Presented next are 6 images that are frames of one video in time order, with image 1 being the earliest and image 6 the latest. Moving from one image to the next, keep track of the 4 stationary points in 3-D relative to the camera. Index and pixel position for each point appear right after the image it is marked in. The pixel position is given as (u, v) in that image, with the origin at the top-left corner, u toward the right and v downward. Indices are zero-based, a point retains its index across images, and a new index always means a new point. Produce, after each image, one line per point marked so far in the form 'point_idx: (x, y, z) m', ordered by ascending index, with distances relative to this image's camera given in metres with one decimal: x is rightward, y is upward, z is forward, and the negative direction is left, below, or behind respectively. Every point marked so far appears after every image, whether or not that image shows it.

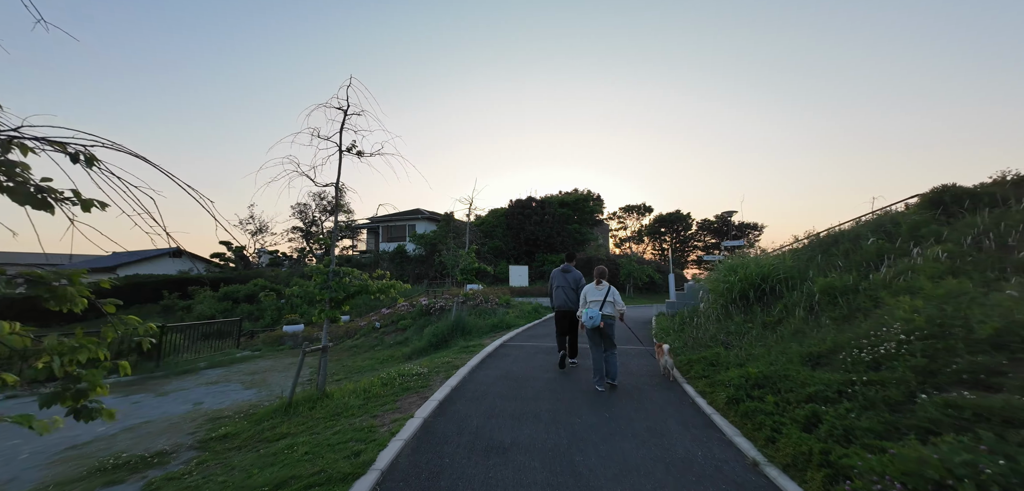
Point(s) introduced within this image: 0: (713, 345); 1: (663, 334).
0: (+3.2, -1.6, +6.7) m
1: (+3.2, -1.9, +8.7) m
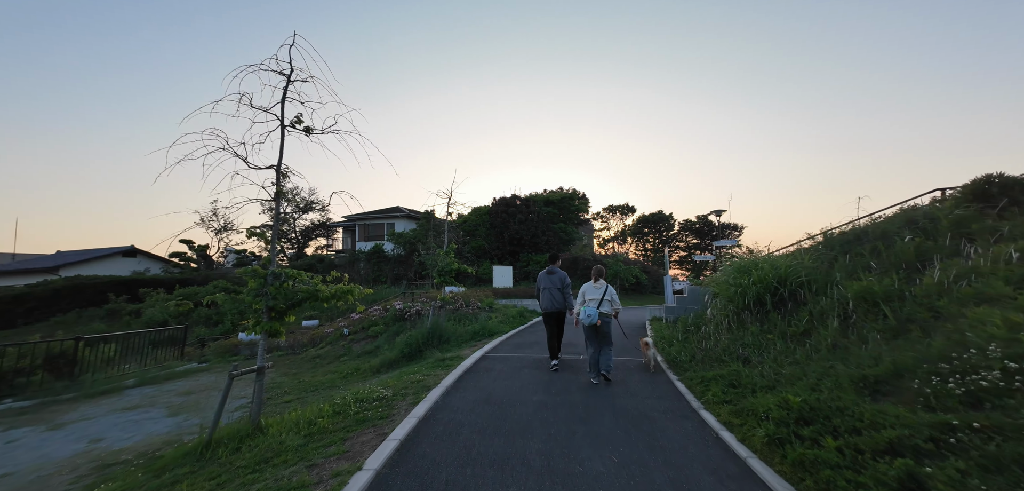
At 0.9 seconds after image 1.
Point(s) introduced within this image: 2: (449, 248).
0: (+2.9, -1.6, +5.7) m
1: (+2.8, -1.8, +7.7) m
2: (-1.9, -0.1, +12.3) m
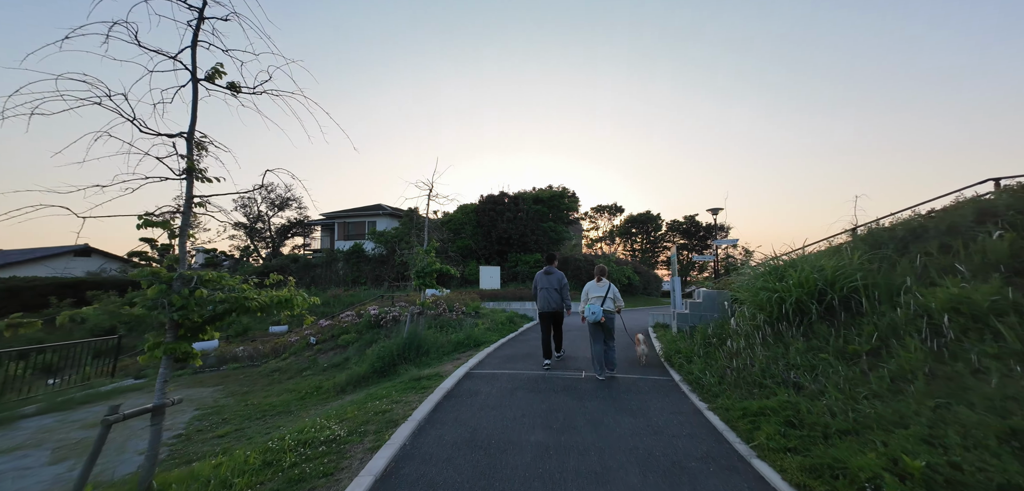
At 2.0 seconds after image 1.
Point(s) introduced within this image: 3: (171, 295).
0: (+2.8, -1.5, +4.6) m
1: (+2.7, -1.8, +6.5) m
2: (-2.2, 0.0, +11.0) m
3: (-3.1, -0.5, +4.0) m
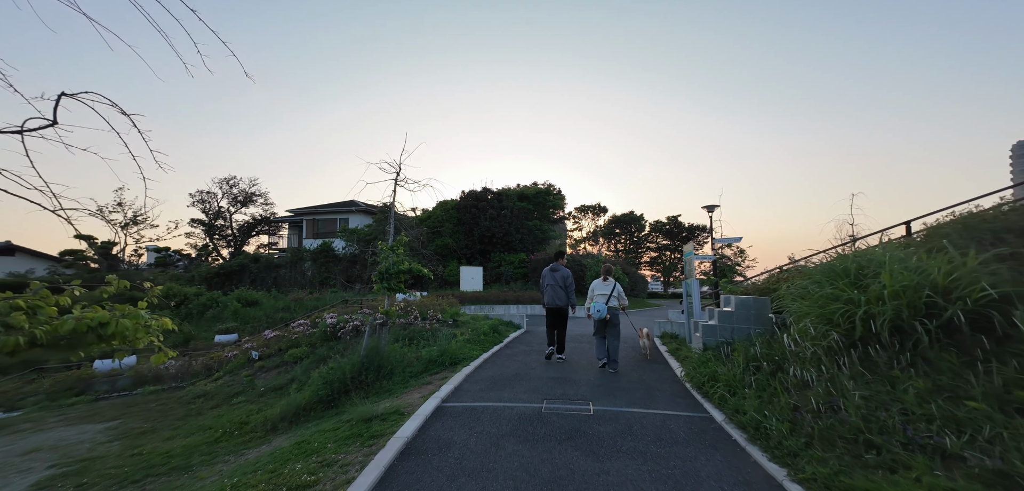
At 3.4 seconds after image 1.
0: (+2.7, -1.4, +3.0) m
1: (+2.5, -1.7, +4.9) m
2: (-2.5, +0.1, +9.2) m
3: (-3.2, -0.4, +2.1) m
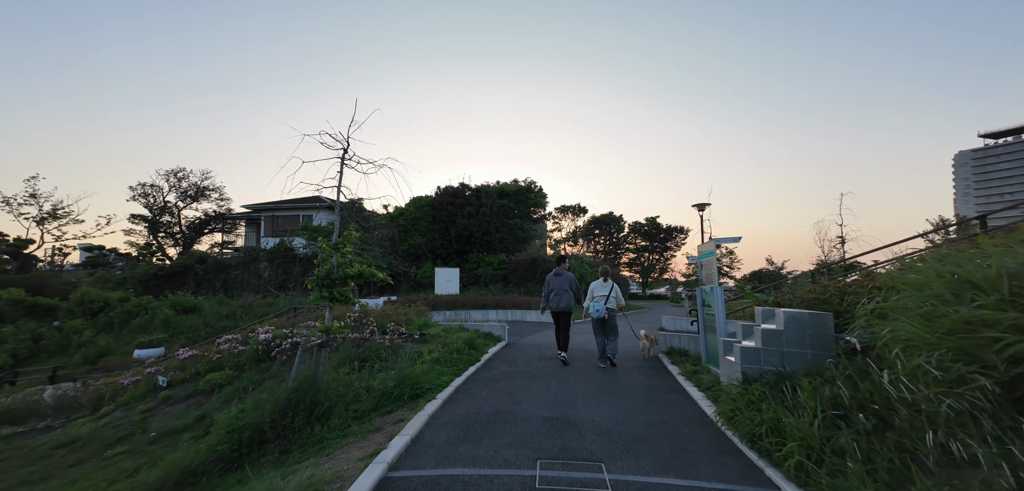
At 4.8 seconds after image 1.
0: (+2.7, -1.4, +1.4) m
1: (+2.3, -1.7, +3.3) m
2: (-2.9, +0.1, +7.3) m
3: (-3.2, -0.3, +0.2) m
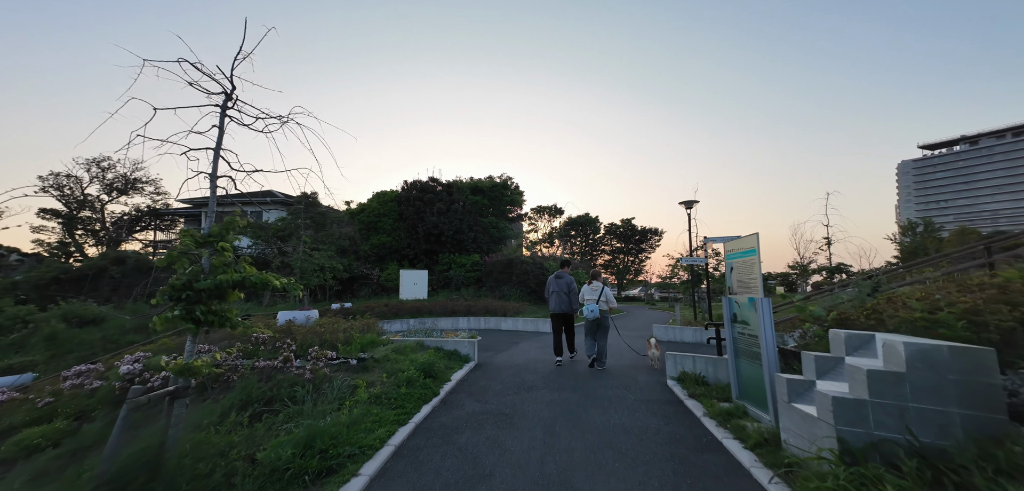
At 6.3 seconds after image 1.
0: (+2.6, -1.3, -0.5) m
1: (+2.1, -1.6, +1.5) m
2: (-3.3, +0.2, +5.1) m
3: (-3.2, -0.2, -2.0) m
